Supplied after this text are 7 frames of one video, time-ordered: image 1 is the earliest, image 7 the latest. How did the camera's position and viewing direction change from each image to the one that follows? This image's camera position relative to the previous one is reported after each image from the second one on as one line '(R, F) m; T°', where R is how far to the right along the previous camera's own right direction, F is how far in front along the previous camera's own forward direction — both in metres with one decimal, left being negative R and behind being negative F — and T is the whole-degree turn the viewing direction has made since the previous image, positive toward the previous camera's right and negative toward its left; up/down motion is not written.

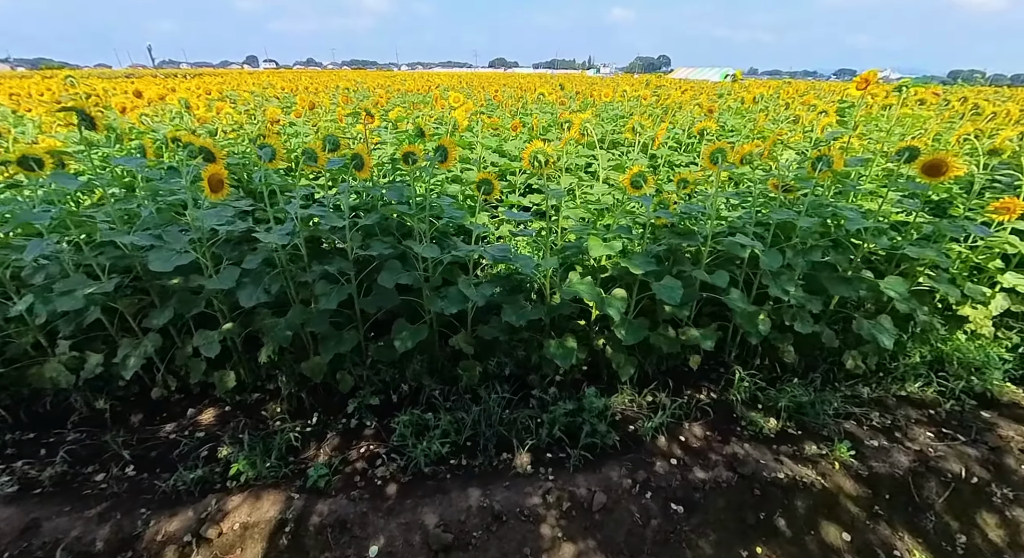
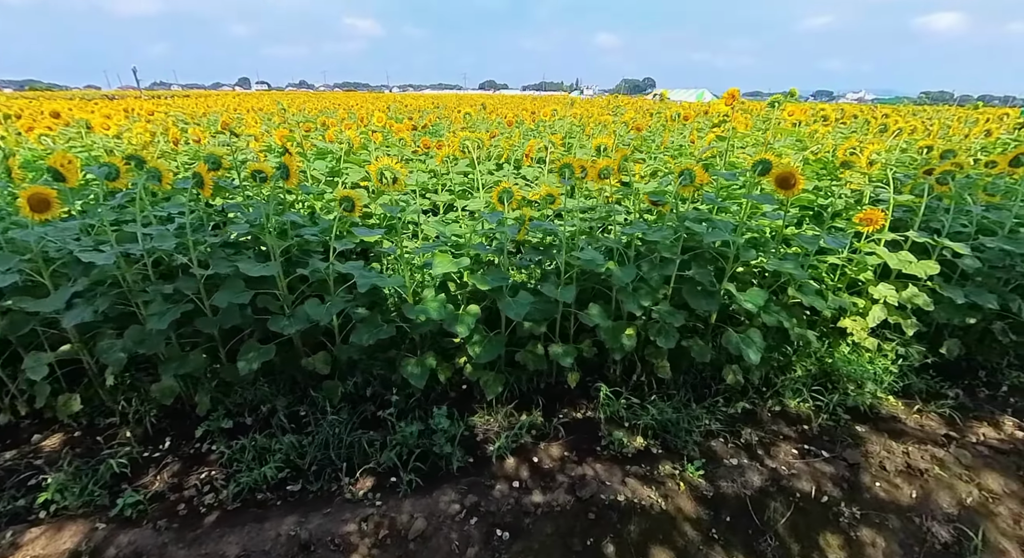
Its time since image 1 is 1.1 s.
(+0.6, 0.0) m; +1°
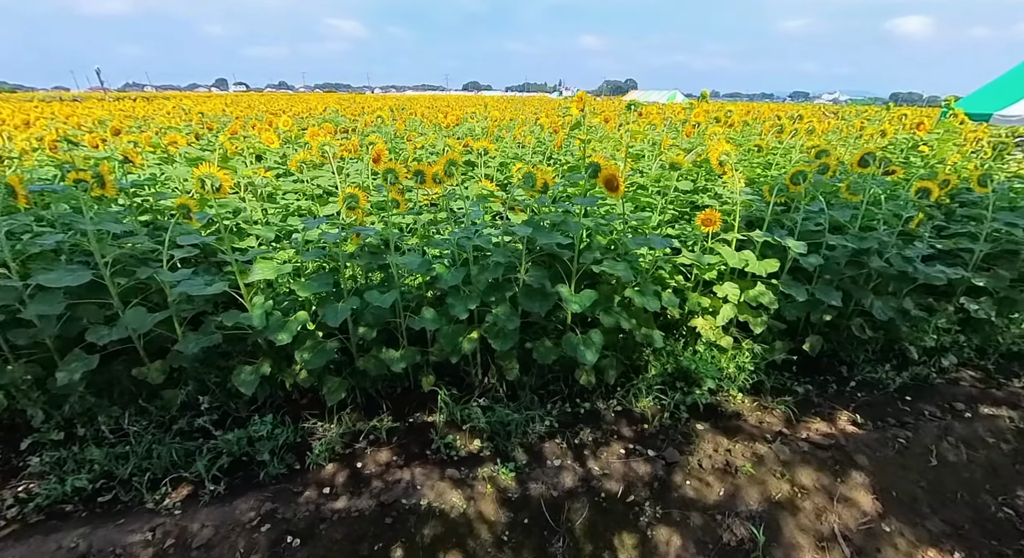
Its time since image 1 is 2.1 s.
(+0.7, 0.0) m; +1°
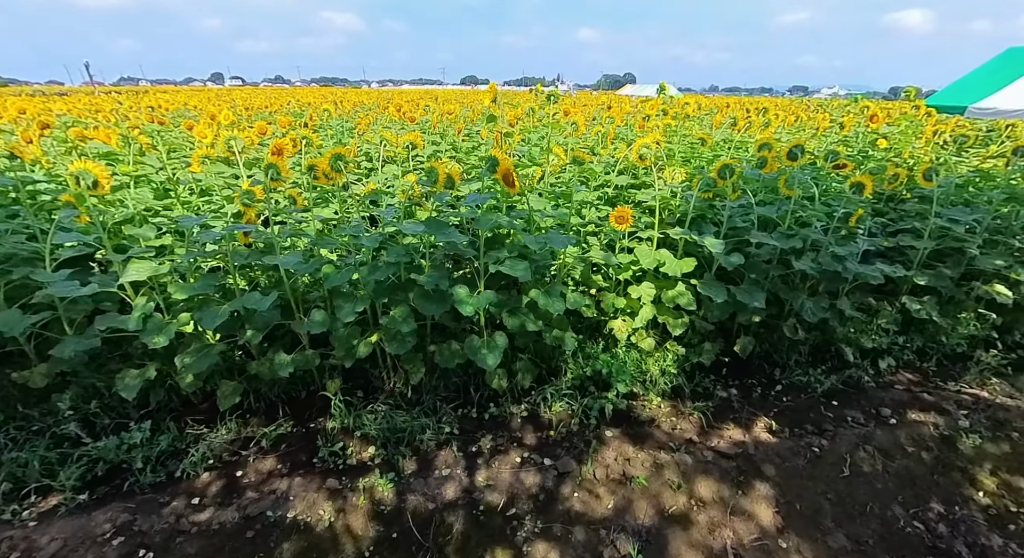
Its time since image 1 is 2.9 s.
(+0.4, +0.1) m; 0°
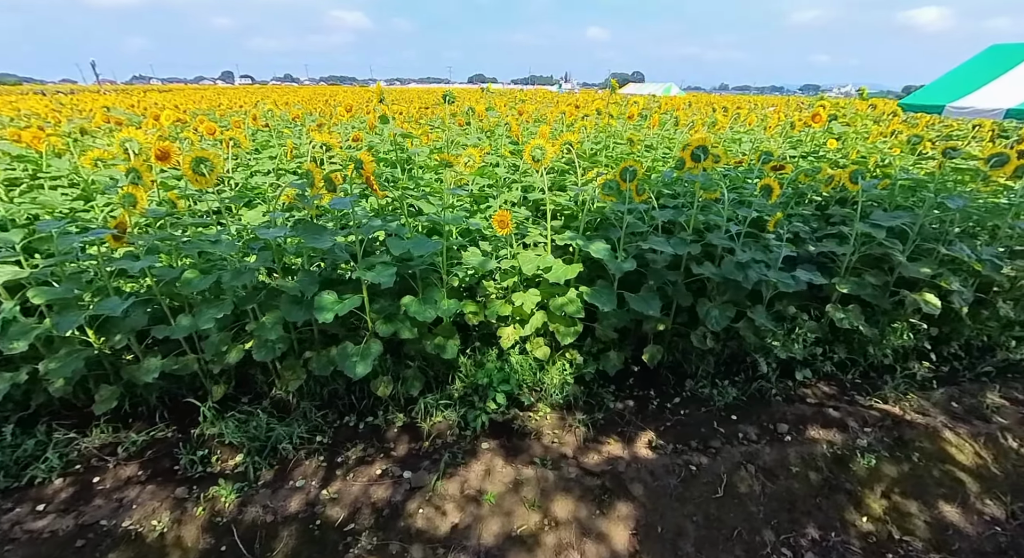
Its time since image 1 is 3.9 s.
(+0.6, +0.1) m; -2°
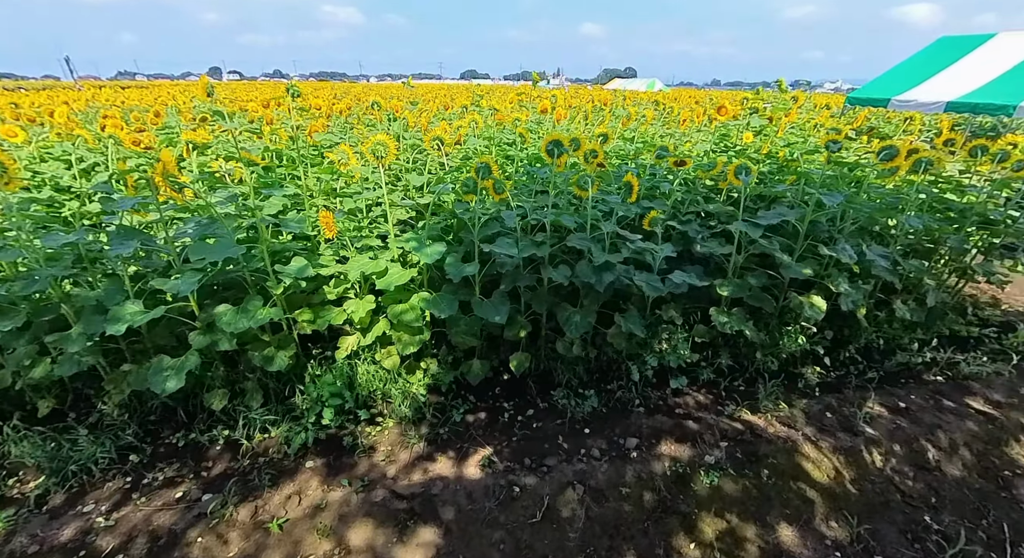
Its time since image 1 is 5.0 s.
(+0.7, +0.1) m; 0°
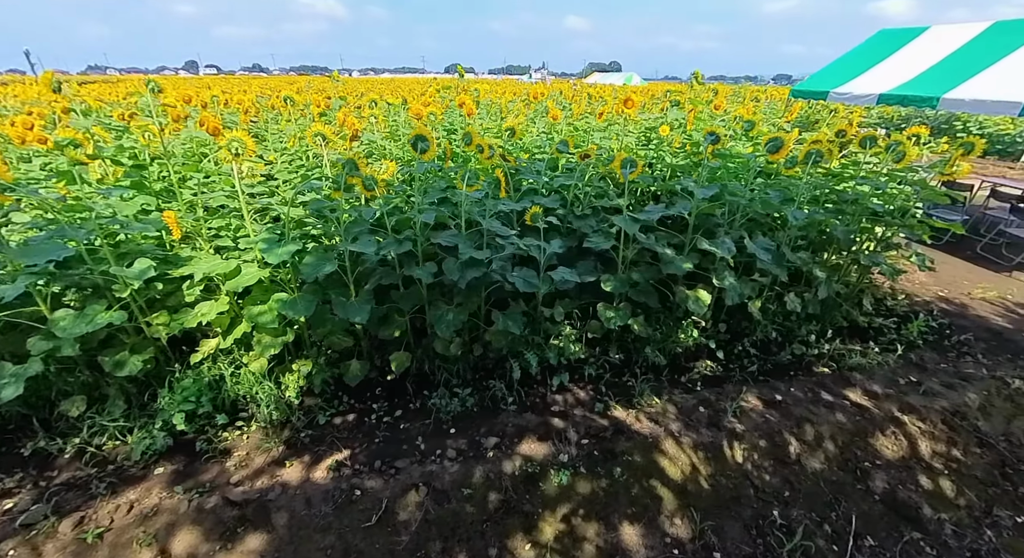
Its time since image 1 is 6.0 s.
(+0.5, 0.0) m; +1°
